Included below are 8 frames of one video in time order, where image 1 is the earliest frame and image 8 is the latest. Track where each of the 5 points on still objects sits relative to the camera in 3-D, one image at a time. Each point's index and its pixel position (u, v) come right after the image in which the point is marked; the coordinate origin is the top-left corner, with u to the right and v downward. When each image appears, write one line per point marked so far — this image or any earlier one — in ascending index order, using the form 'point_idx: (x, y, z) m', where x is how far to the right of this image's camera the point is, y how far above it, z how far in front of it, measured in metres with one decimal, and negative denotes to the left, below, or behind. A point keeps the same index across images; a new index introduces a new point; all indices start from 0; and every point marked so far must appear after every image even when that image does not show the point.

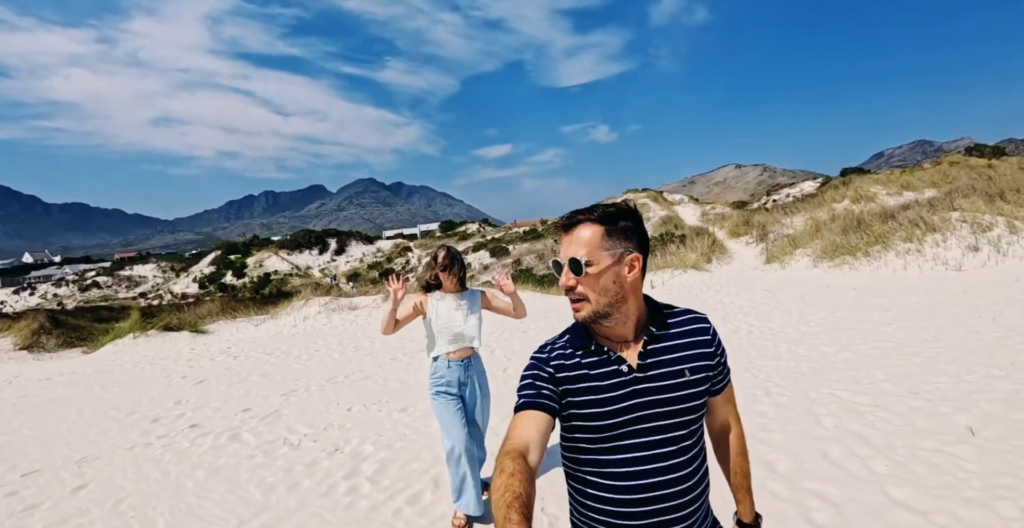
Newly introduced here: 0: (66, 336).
0: (-17.3, -2.8, +18.0) m
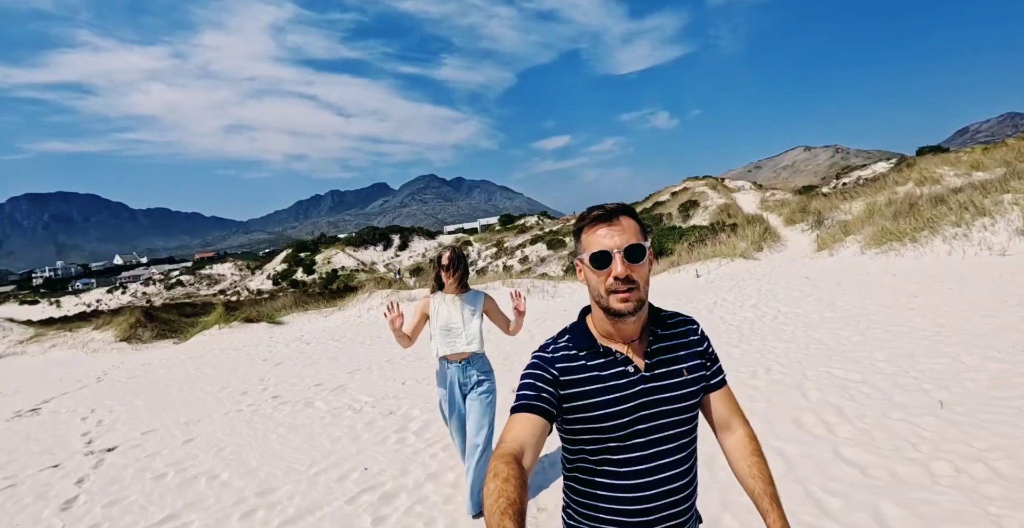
0: (-15.4, -2.9, +20.6) m
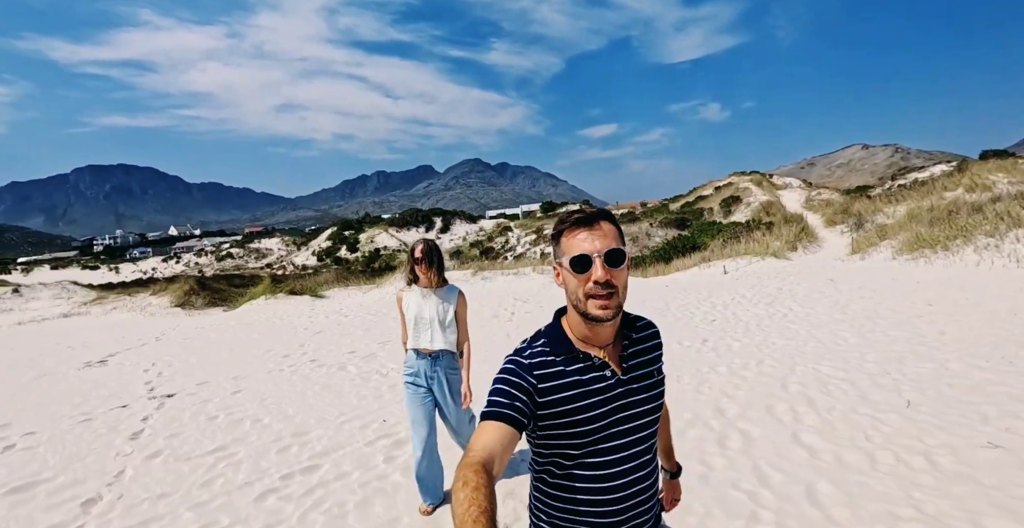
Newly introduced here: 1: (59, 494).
0: (-14.3, -1.6, +22.2) m
1: (-3.8, -1.9, +4.0) m
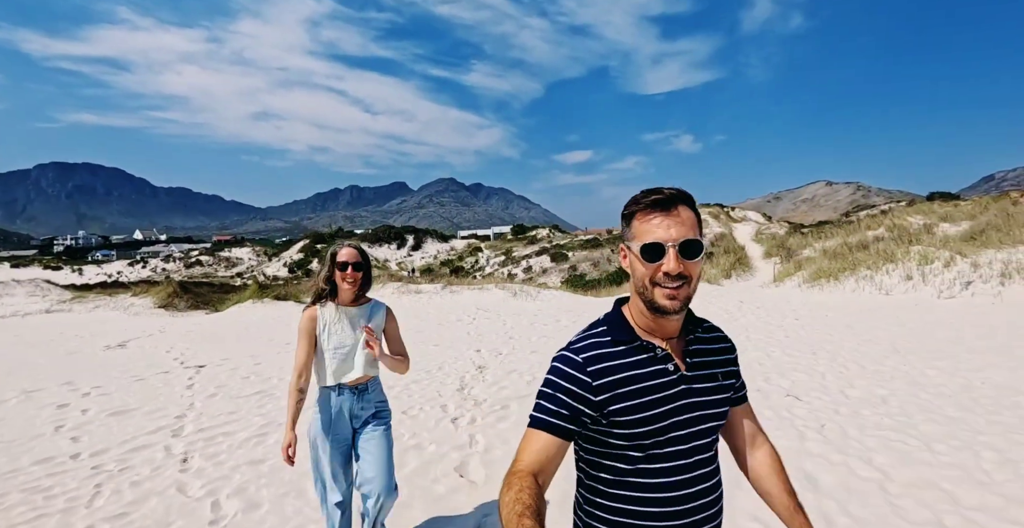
0: (-15.8, -1.8, +23.3) m
1: (-4.3, -1.8, +5.7) m
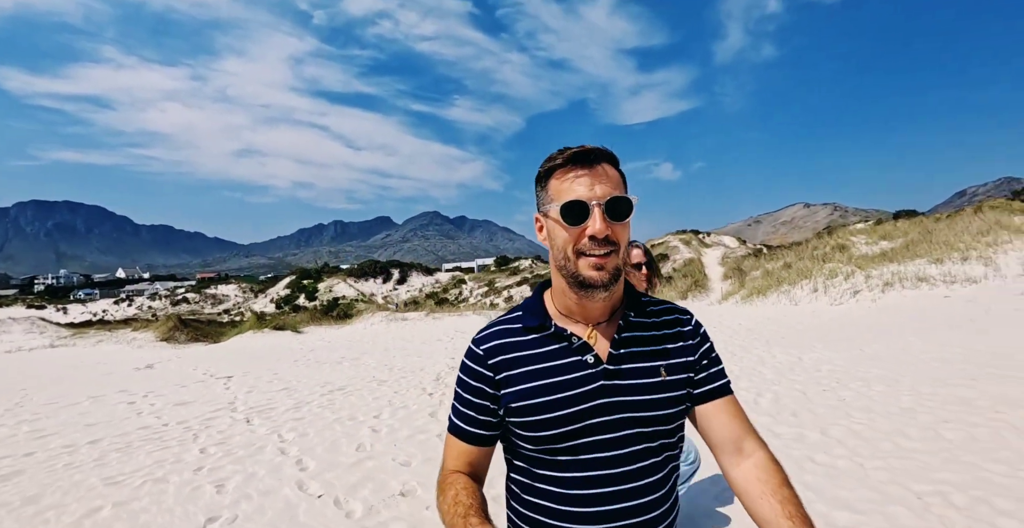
0: (-16.9, -3.6, +24.9) m
1: (-5.0, -2.3, +7.7) m
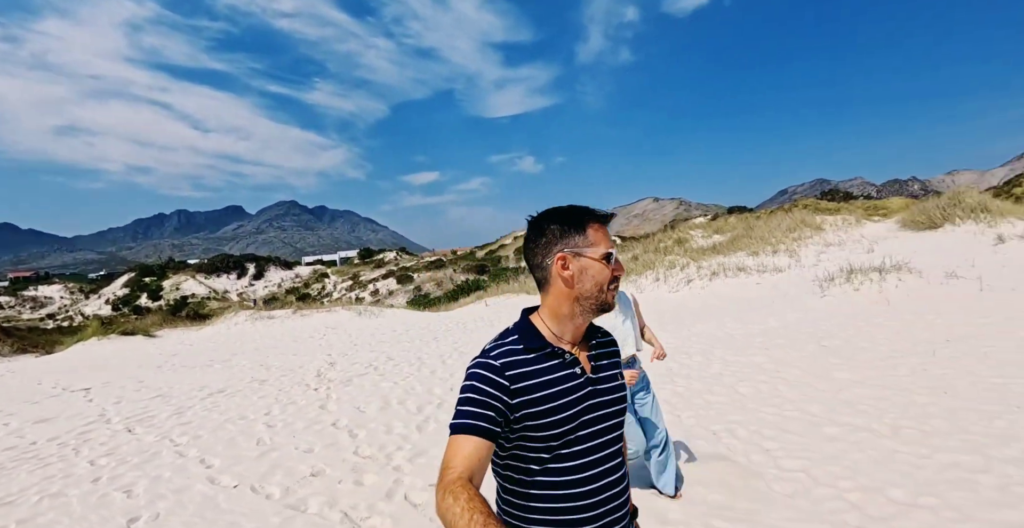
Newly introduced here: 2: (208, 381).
0: (-22.1, -3.6, +21.4) m
1: (-6.6, -2.3, +7.2) m
2: (-5.8, -2.3, +9.3) m
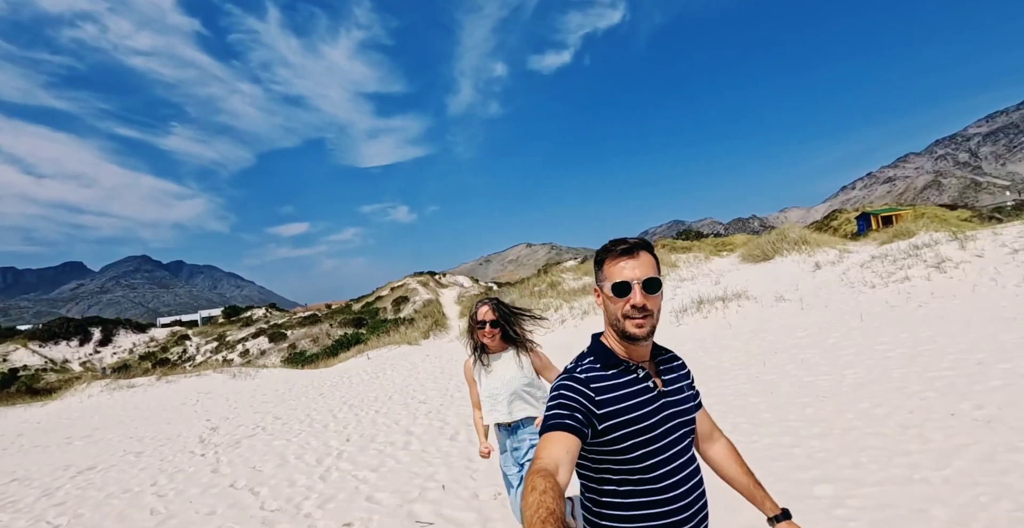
0: (-25.8, -6.4, +16.6) m
1: (-7.9, -3.3, +6.1) m
2: (-7.5, -3.5, +8.3) m
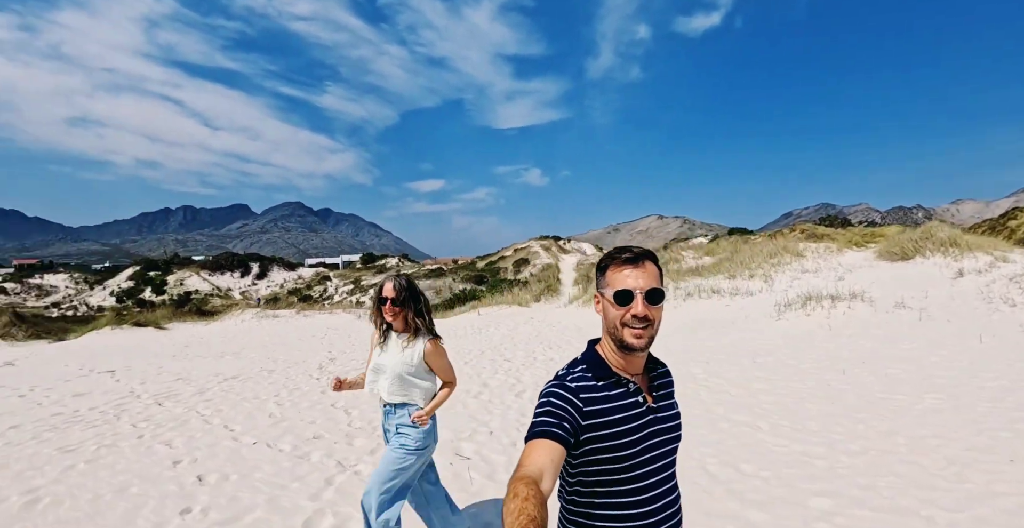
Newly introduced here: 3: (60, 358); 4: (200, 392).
0: (-22.7, -3.1, +22.6) m
1: (-7.2, -2.3, +8.4) m
2: (-6.4, -2.4, +10.5) m
3: (-12.3, -2.6, +12.9) m
4: (-5.4, -2.2, +8.0) m
